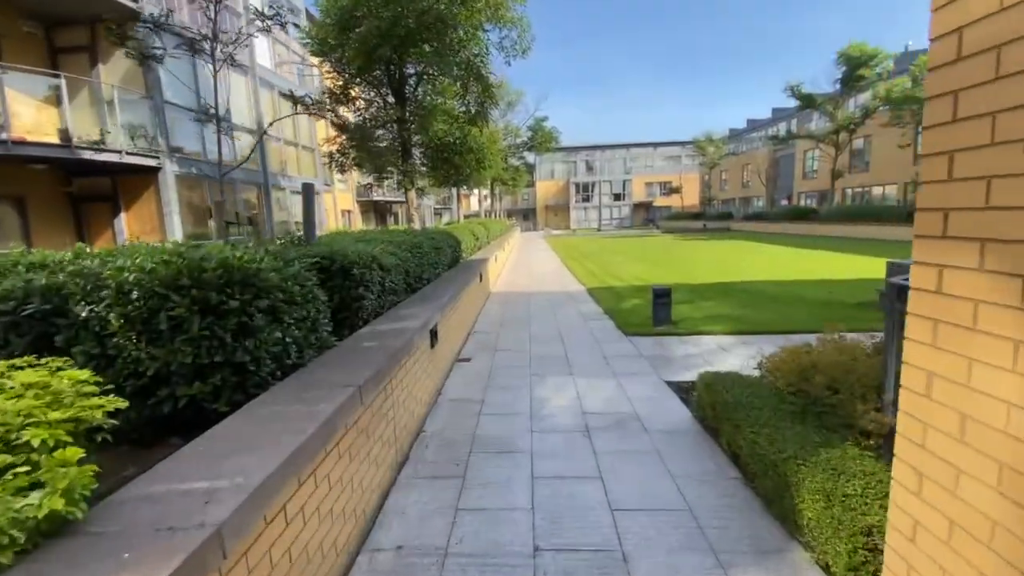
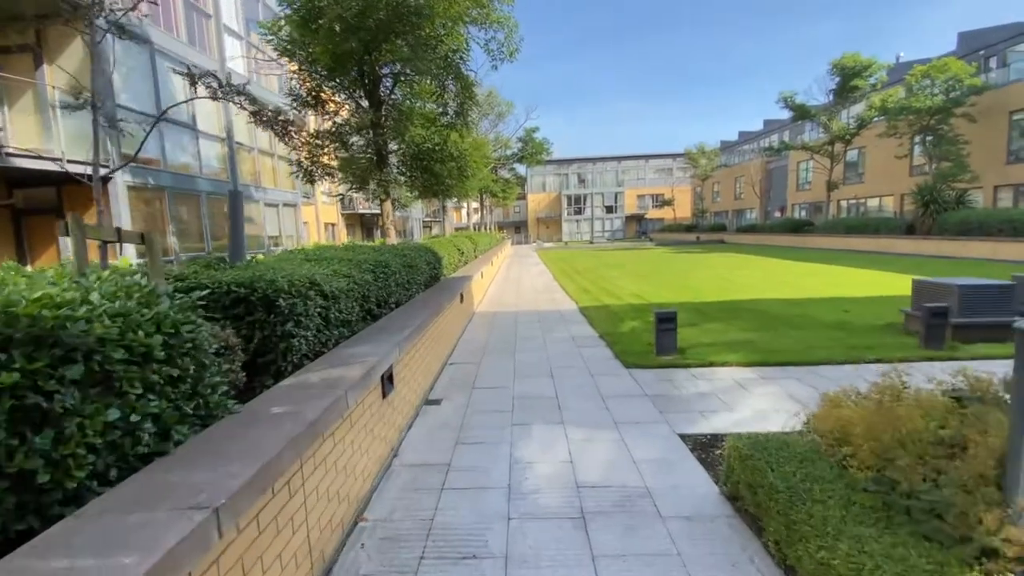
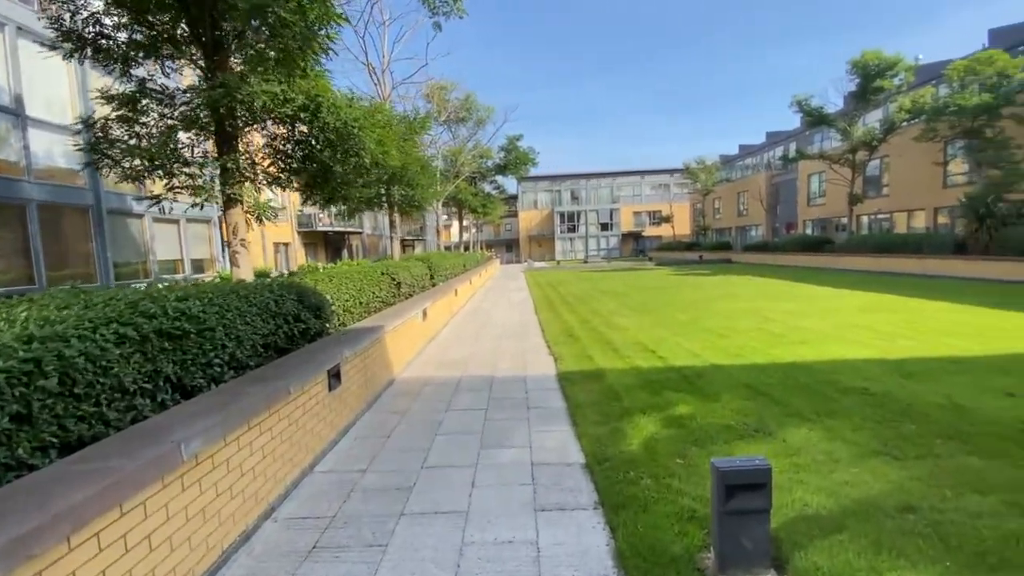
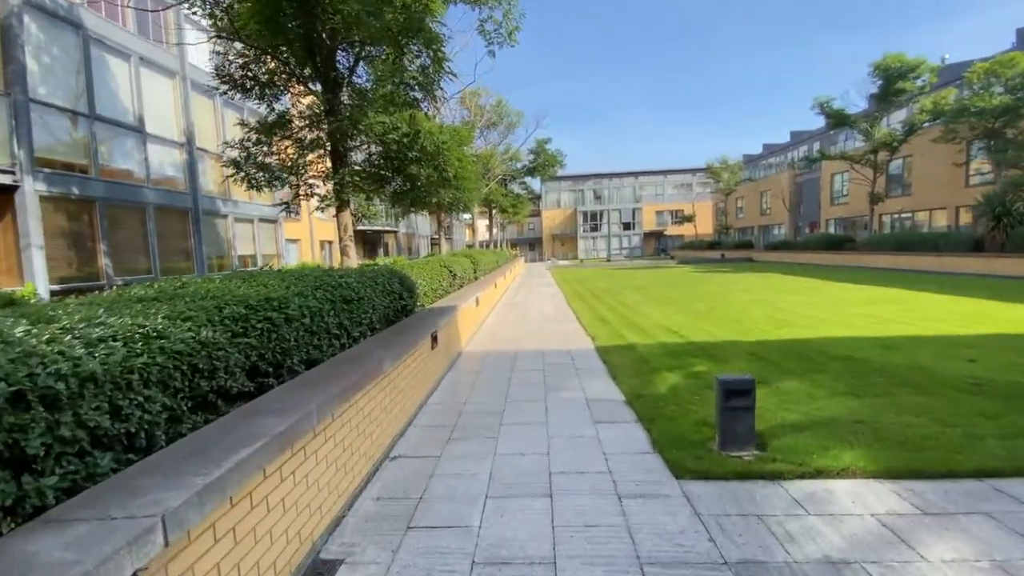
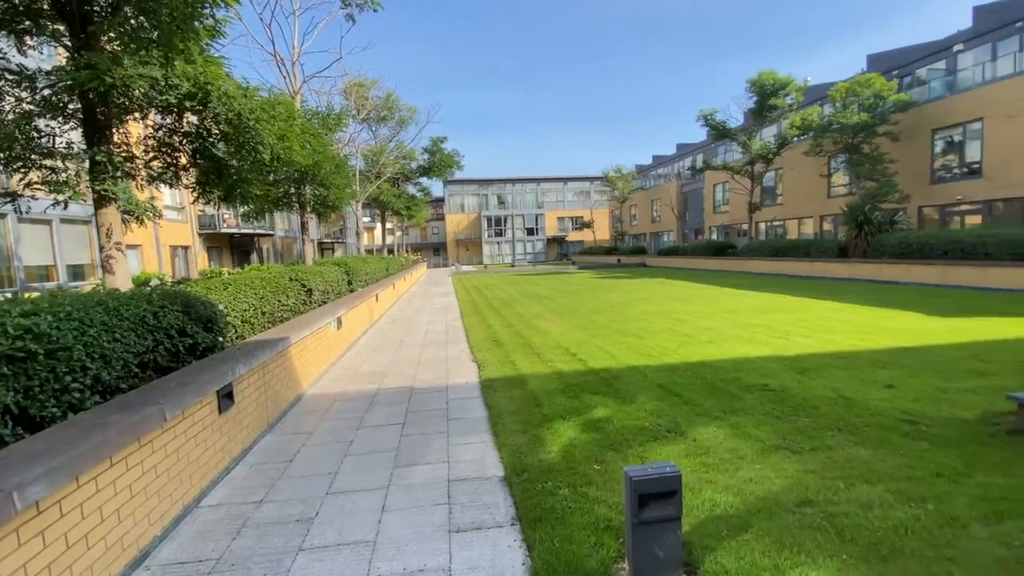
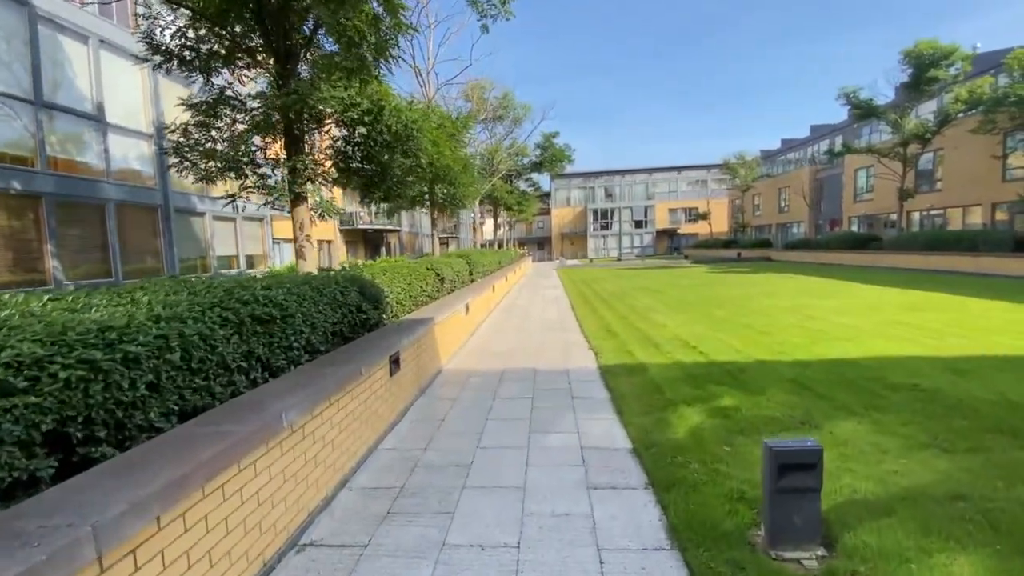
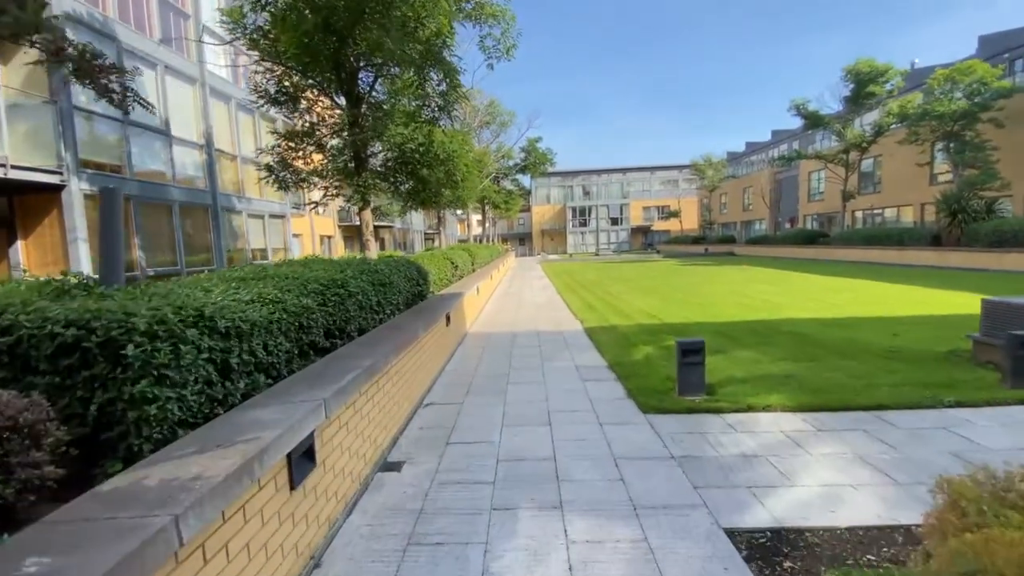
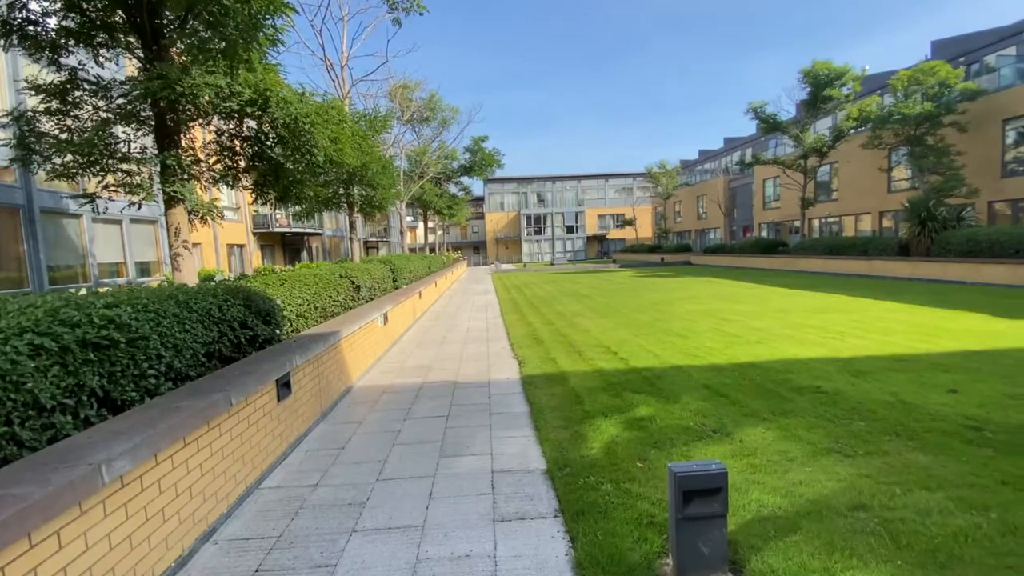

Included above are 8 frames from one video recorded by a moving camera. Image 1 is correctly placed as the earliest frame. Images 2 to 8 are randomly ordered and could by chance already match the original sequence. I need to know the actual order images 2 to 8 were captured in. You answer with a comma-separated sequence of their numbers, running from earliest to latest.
2, 7, 4, 6, 3, 8, 5
